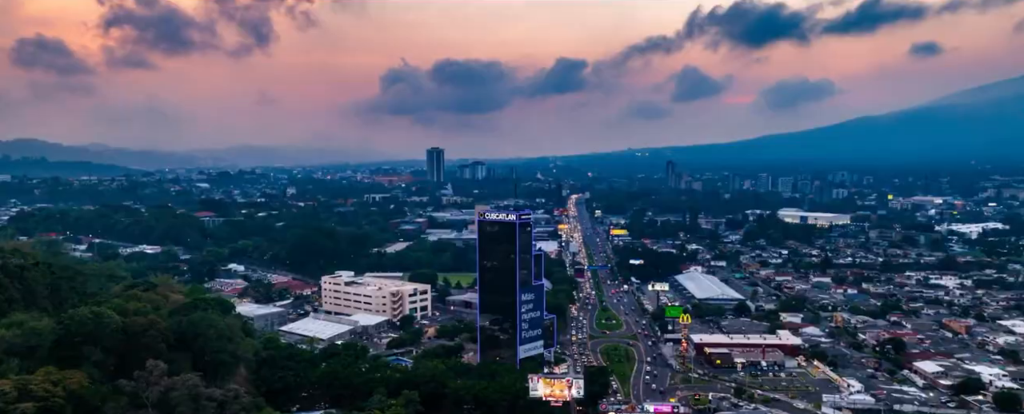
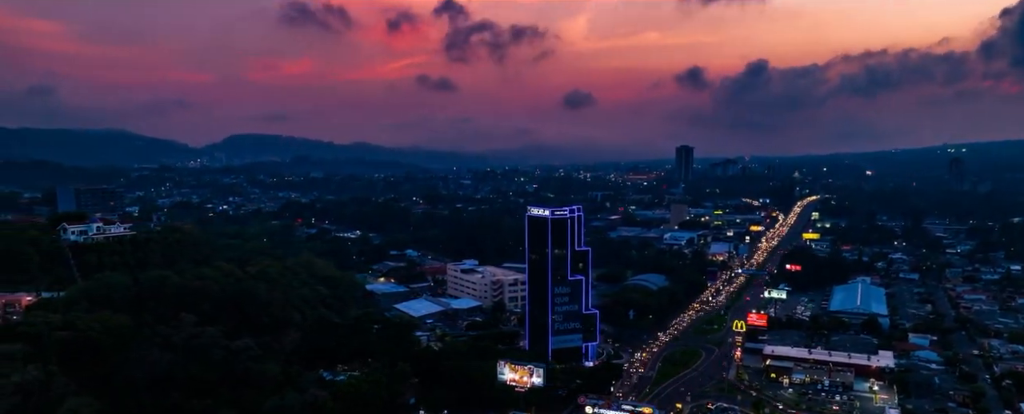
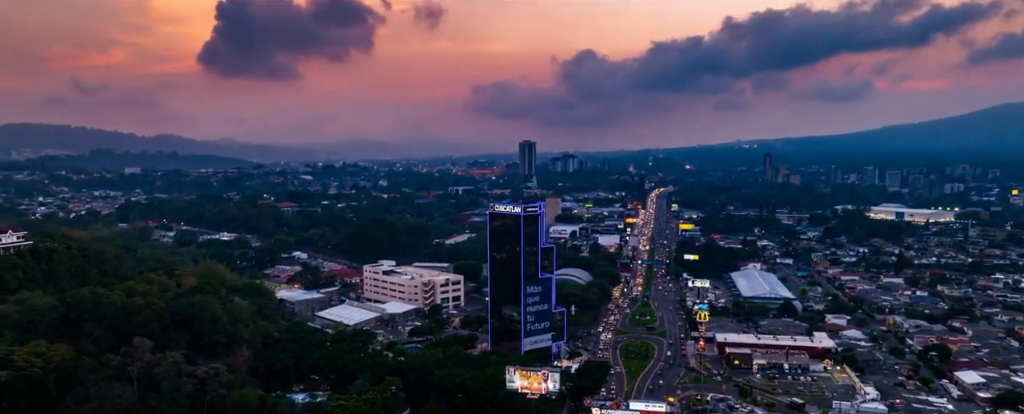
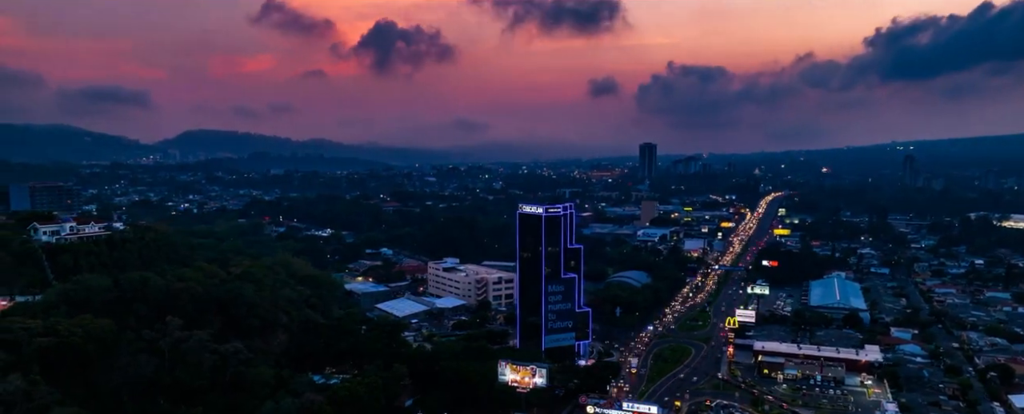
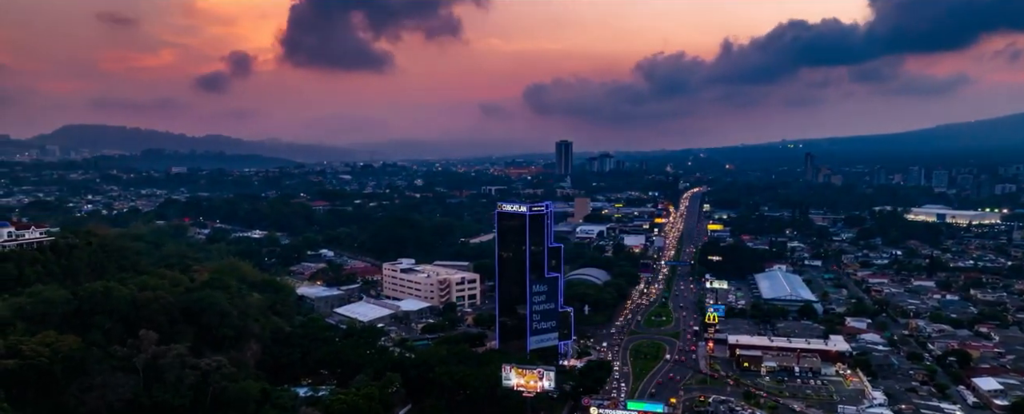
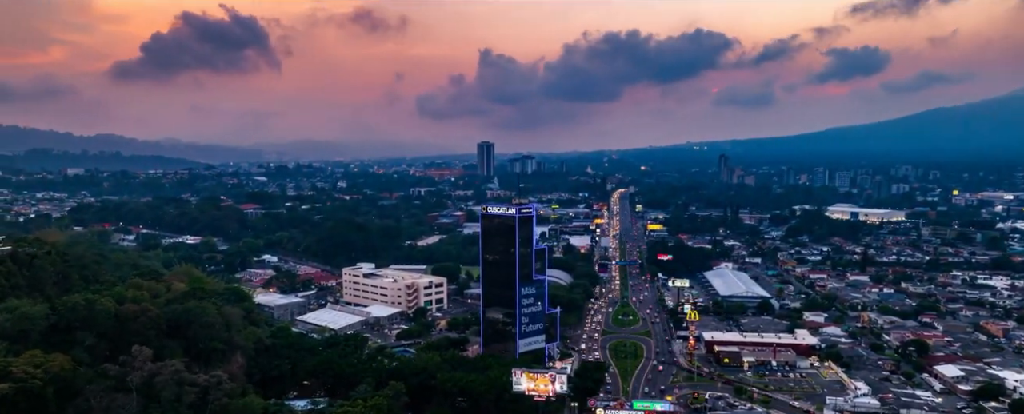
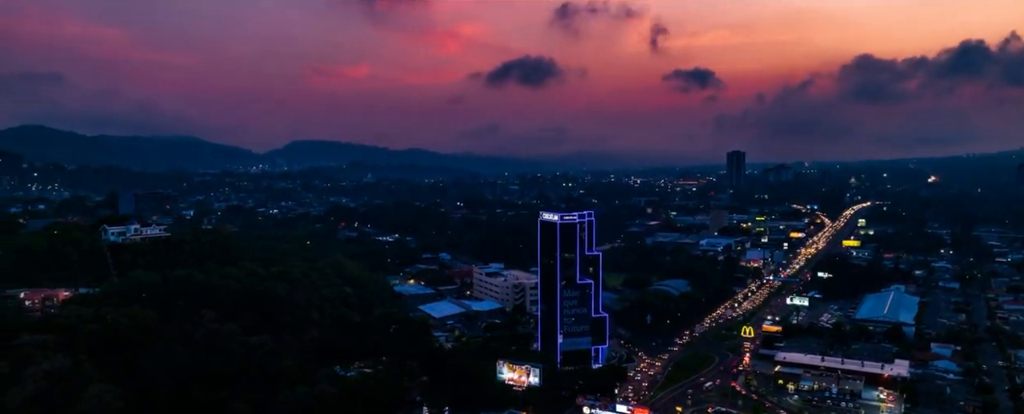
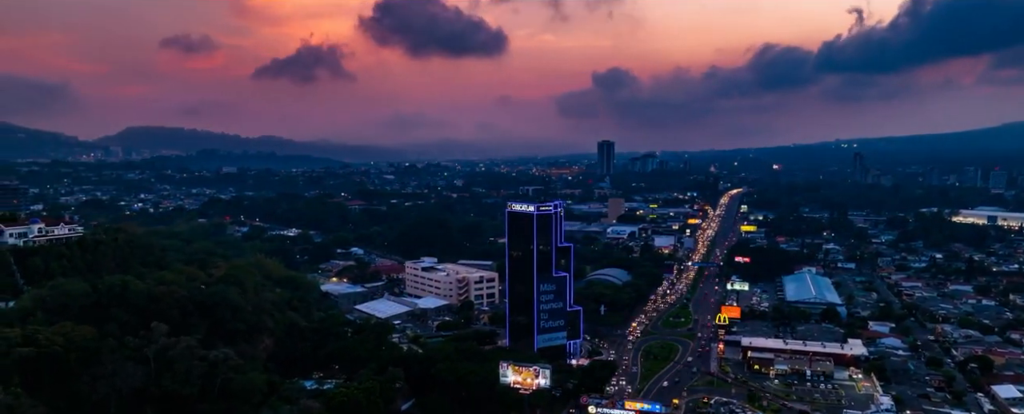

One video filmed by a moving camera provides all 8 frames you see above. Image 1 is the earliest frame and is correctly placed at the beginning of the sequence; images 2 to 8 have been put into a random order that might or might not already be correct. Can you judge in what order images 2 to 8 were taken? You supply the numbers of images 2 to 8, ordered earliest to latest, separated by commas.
6, 3, 5, 8, 4, 2, 7
